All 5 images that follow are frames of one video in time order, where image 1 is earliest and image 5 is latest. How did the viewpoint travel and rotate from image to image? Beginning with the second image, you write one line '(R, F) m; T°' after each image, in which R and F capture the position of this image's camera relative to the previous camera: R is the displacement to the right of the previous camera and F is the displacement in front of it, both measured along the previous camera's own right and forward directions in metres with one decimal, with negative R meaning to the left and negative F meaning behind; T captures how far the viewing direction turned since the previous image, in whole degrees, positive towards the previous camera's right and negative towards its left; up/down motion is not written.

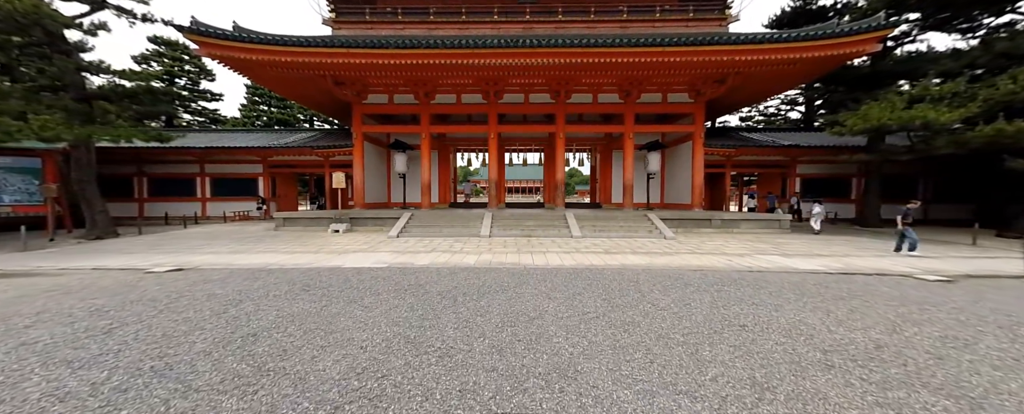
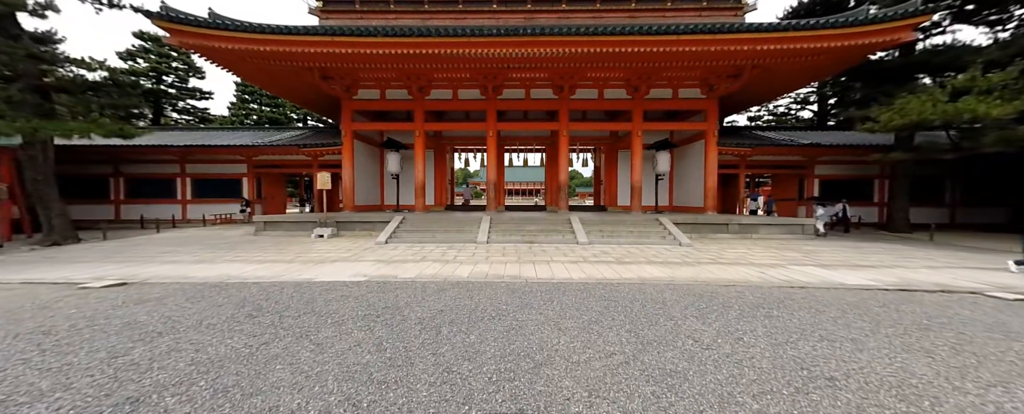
(0.0, +0.7) m; 0°
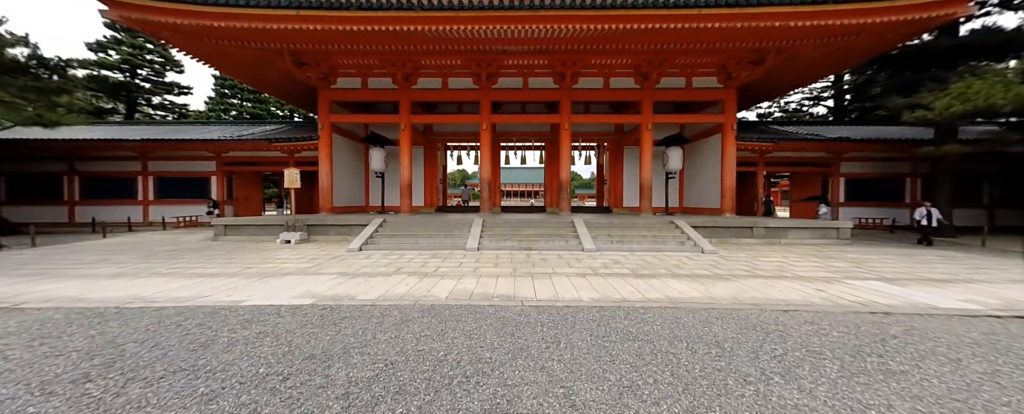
(+0.1, +1.0) m; 0°
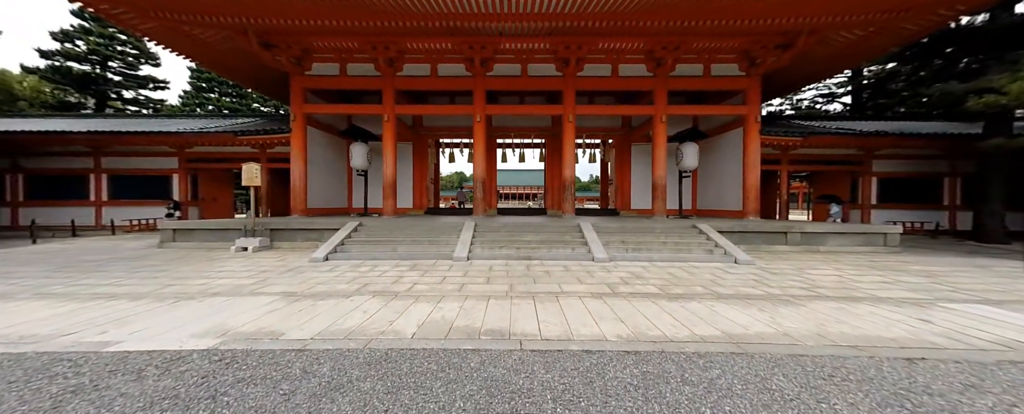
(0.0, +1.0) m; 0°
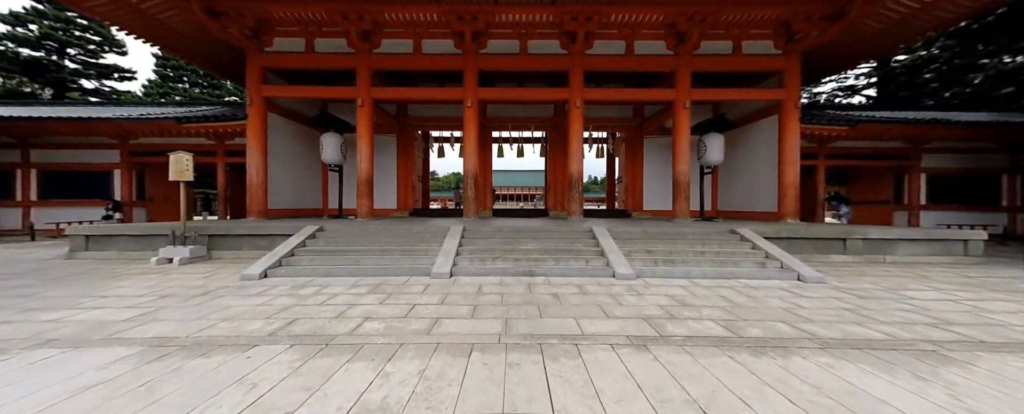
(0.0, +1.2) m; 0°
